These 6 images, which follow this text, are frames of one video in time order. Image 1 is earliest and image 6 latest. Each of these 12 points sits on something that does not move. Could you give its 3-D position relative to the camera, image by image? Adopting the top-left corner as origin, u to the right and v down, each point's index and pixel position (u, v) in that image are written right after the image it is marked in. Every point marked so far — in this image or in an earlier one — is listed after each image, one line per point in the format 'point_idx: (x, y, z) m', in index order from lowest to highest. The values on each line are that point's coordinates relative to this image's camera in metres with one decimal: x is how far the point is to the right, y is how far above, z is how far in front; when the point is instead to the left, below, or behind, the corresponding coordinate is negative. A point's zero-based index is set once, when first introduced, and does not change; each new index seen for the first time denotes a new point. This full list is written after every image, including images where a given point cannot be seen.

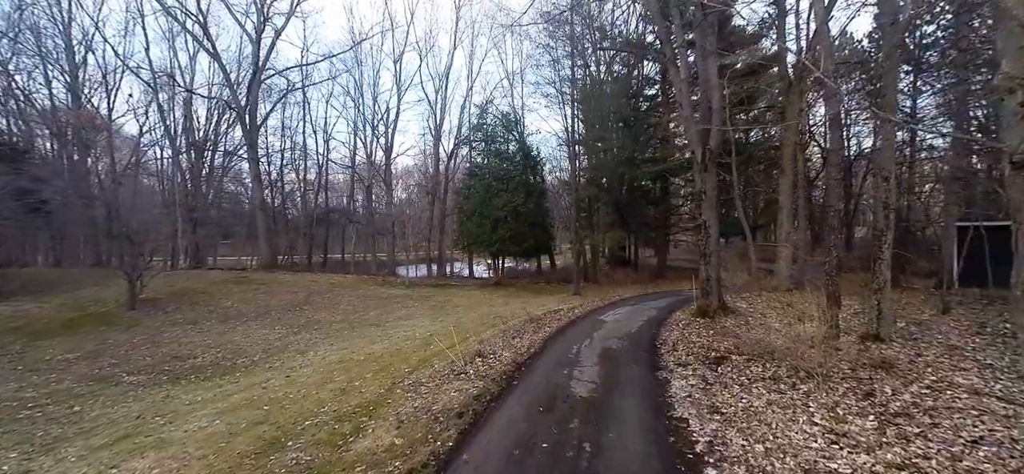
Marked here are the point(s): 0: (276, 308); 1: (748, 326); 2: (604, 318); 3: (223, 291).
0: (-9.4, -2.8, +16.4) m
1: (+4.8, -1.8, +8.4) m
2: (+2.5, -2.2, +11.2) m
3: (-13.1, -2.4, +18.7) m
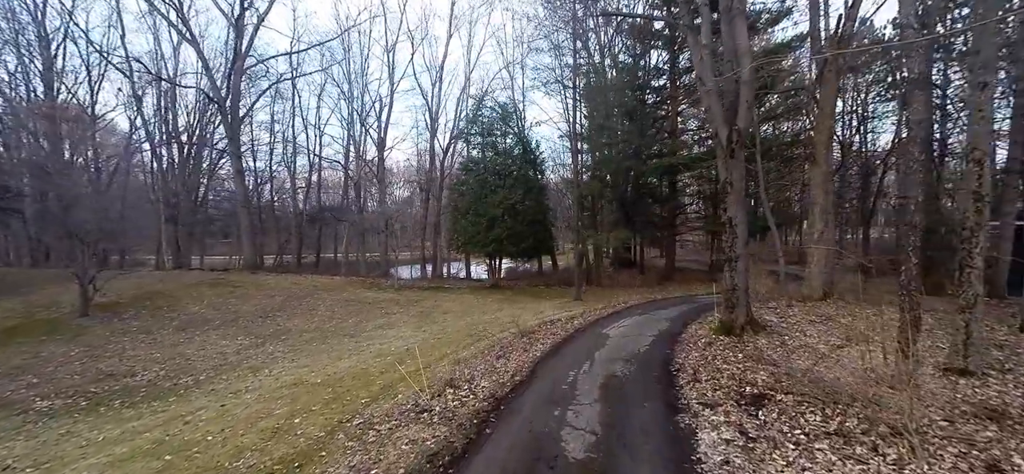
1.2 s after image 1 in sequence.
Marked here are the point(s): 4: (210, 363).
0: (-9.6, -2.8, +14.9) m
1: (+4.5, -1.8, +6.8) m
2: (+2.3, -2.2, +9.6) m
3: (-13.3, -2.4, +17.2) m
4: (-7.5, -3.1, +10.3) m
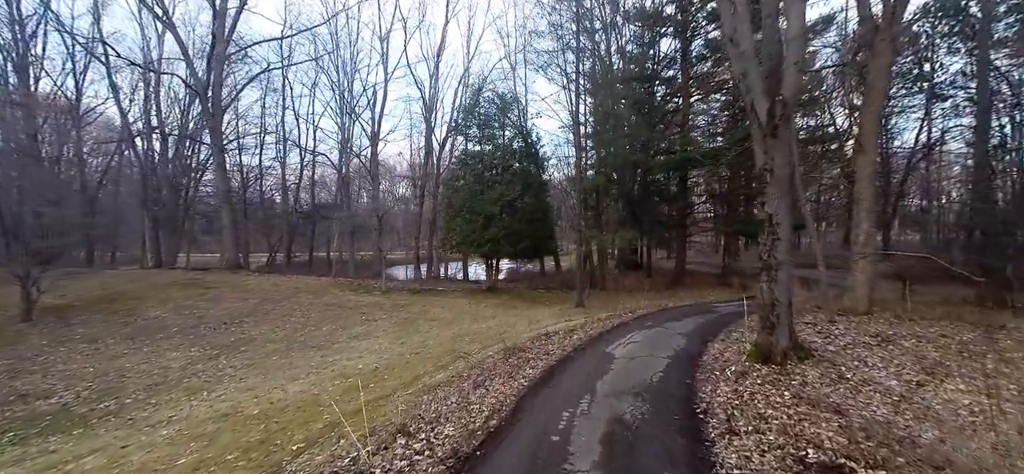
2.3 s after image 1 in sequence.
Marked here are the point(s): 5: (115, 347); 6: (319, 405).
0: (-9.8, -2.7, +13.4) m
1: (+4.2, -1.9, +5.1) m
2: (+2.0, -2.2, +8.0) m
3: (-13.4, -2.3, +15.8) m
4: (-7.8, -3.1, +8.8) m
5: (-10.3, -2.9, +10.8) m
6: (-3.1, -2.7, +6.7) m
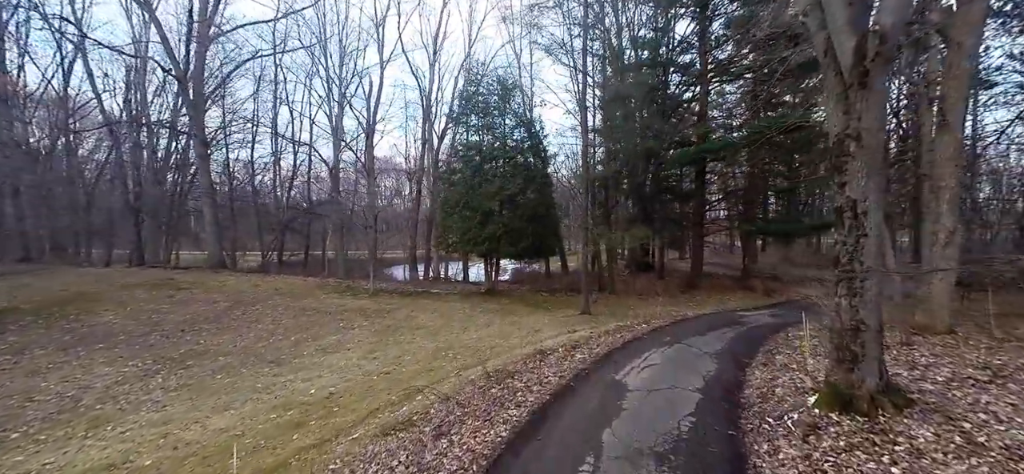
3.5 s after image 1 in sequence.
0: (-10.0, -2.6, +11.9) m
1: (+3.9, -1.8, +3.3) m
2: (+1.7, -2.2, +6.3) m
3: (-13.5, -2.1, +14.3) m
4: (-8.0, -2.9, +7.2) m
5: (-10.5, -2.8, +9.3) m
6: (-3.4, -2.6, +5.0) m
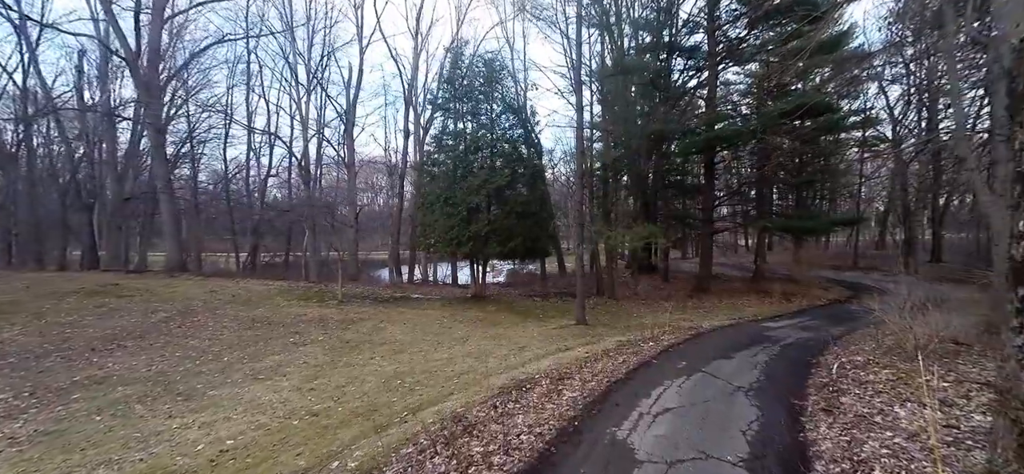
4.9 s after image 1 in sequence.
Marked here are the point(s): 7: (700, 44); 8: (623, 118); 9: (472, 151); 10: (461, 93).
0: (-10.4, -2.6, +9.9) m
1: (+3.4, -1.8, +1.3) m
2: (+1.3, -2.1, +4.3) m
3: (-14.0, -2.1, +12.3) m
4: (-8.5, -2.9, +5.2) m
5: (-11.0, -2.8, +7.3) m
6: (-3.9, -2.6, +3.0) m
7: (+9.1, +9.5, +20.2) m
8: (+5.2, +5.6, +19.4) m
9: (-1.6, +3.7, +18.0) m
10: (-2.3, +6.7, +19.2) m
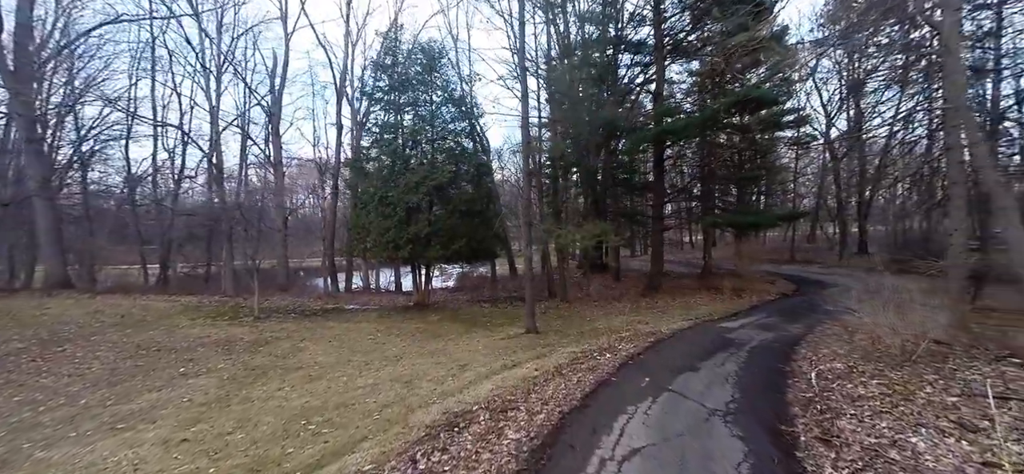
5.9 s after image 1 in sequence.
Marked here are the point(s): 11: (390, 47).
0: (-11.6, -2.8, +7.4) m
1: (+3.1, -1.7, +0.5) m
2: (+0.6, -2.1, +3.1) m
3: (-15.4, -2.5, +9.4) m
4: (-9.1, -3.1, +3.0) m
5: (-11.9, -3.0, +4.7) m
6: (-4.3, -2.7, +1.3) m
7: (+6.4, +9.7, +19.9) m
8: (+2.6, +5.7, +18.6) m
9: (-3.9, +3.6, +16.4) m
10: (-4.8, +6.5, +17.6) m
11: (-5.7, +9.1, +20.0) m
